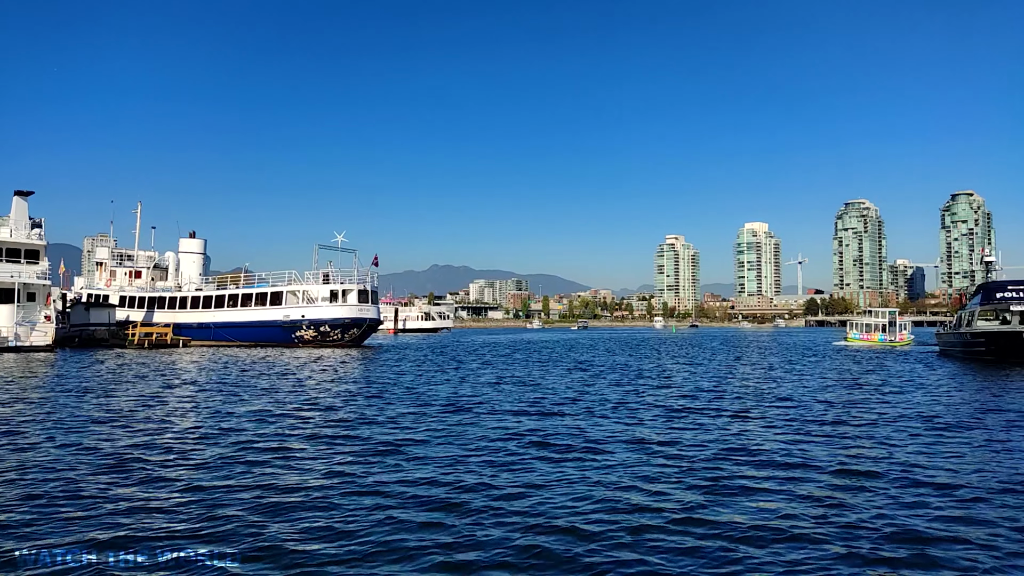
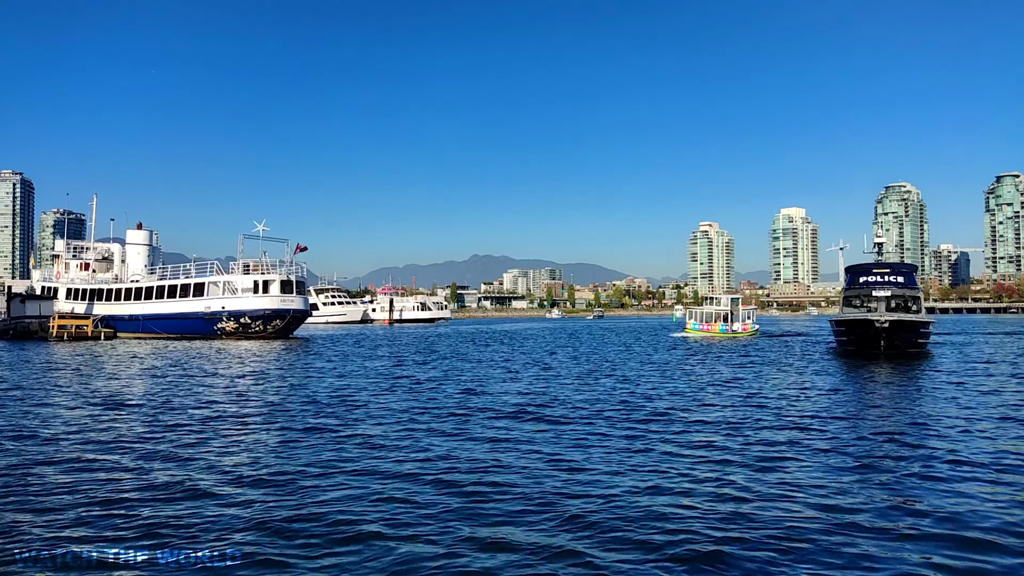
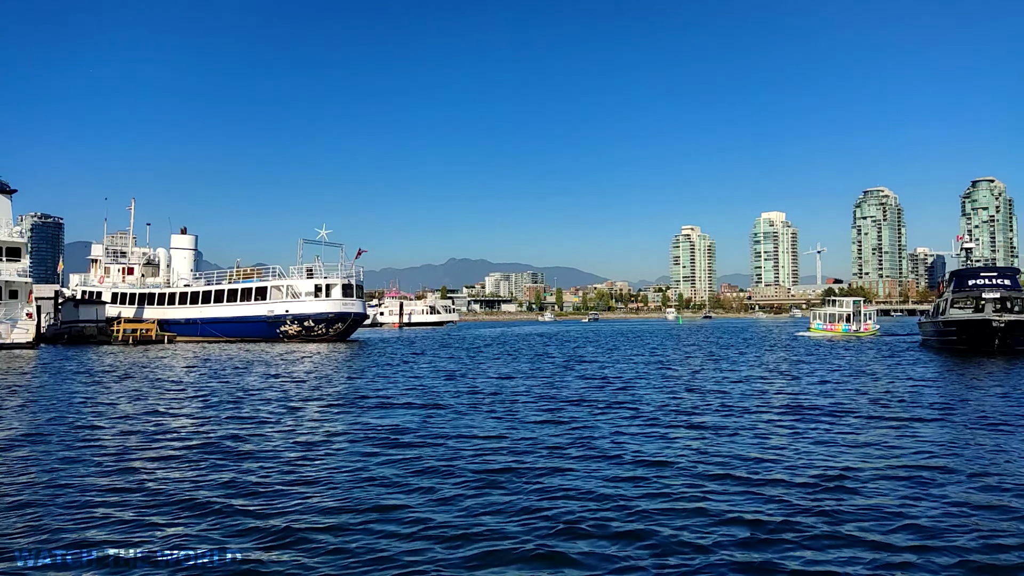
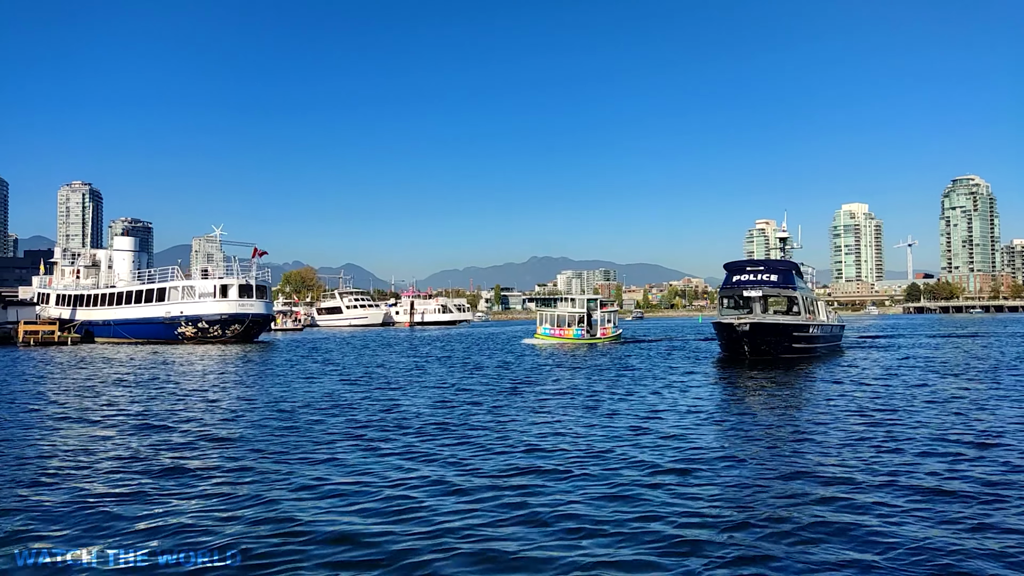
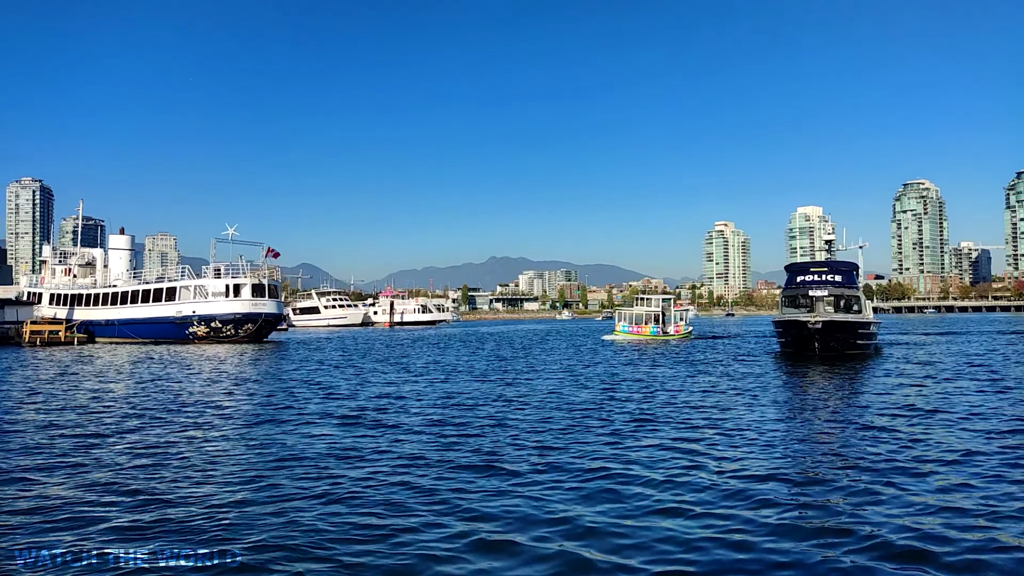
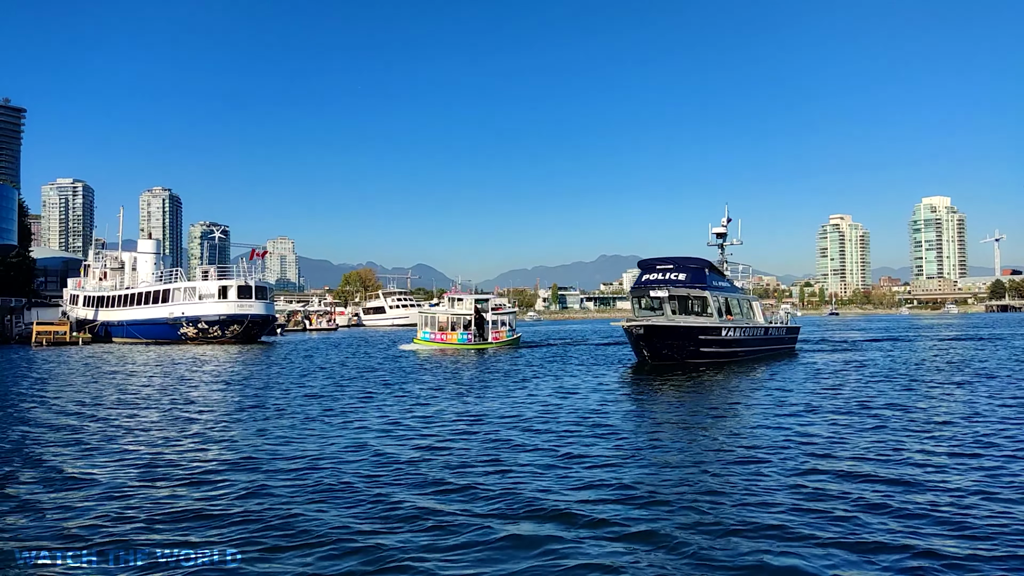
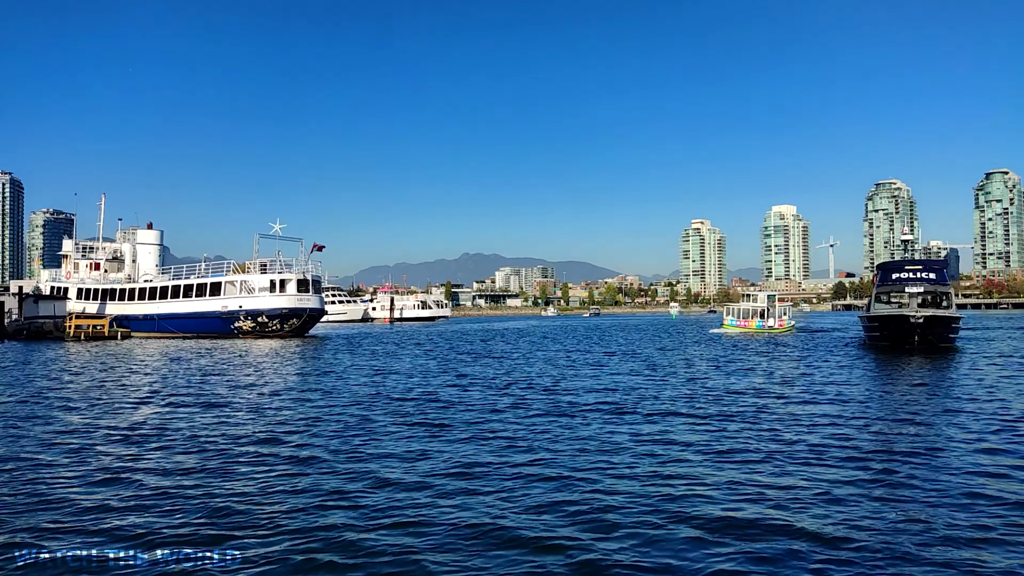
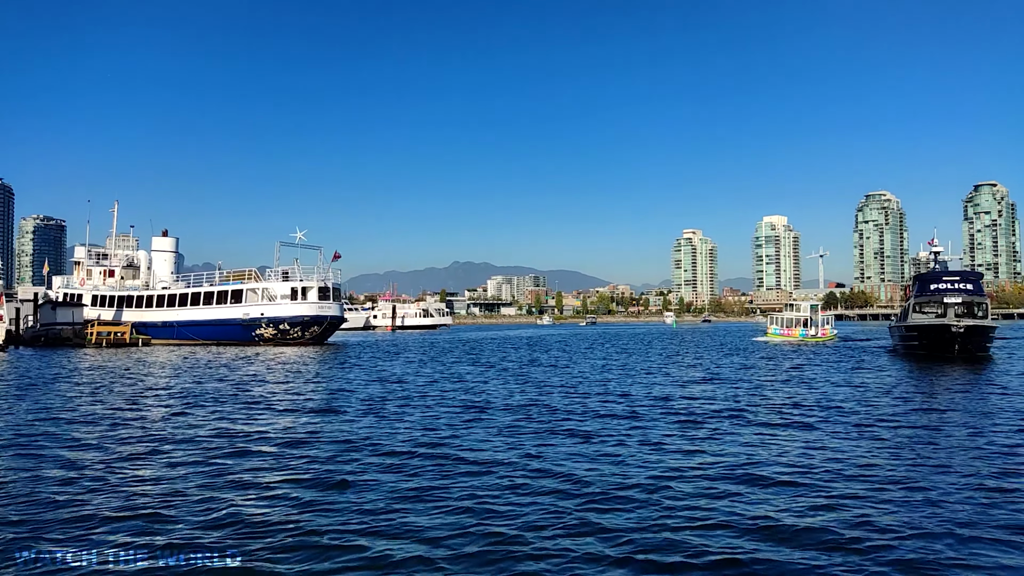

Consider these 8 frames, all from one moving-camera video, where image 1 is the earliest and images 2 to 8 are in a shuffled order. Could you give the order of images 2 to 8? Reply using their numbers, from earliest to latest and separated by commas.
3, 8, 7, 2, 5, 4, 6
